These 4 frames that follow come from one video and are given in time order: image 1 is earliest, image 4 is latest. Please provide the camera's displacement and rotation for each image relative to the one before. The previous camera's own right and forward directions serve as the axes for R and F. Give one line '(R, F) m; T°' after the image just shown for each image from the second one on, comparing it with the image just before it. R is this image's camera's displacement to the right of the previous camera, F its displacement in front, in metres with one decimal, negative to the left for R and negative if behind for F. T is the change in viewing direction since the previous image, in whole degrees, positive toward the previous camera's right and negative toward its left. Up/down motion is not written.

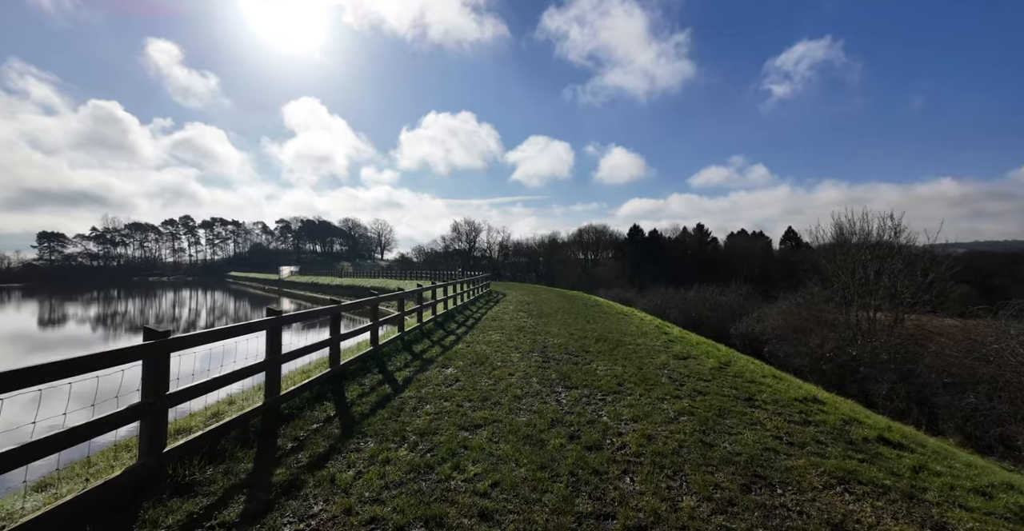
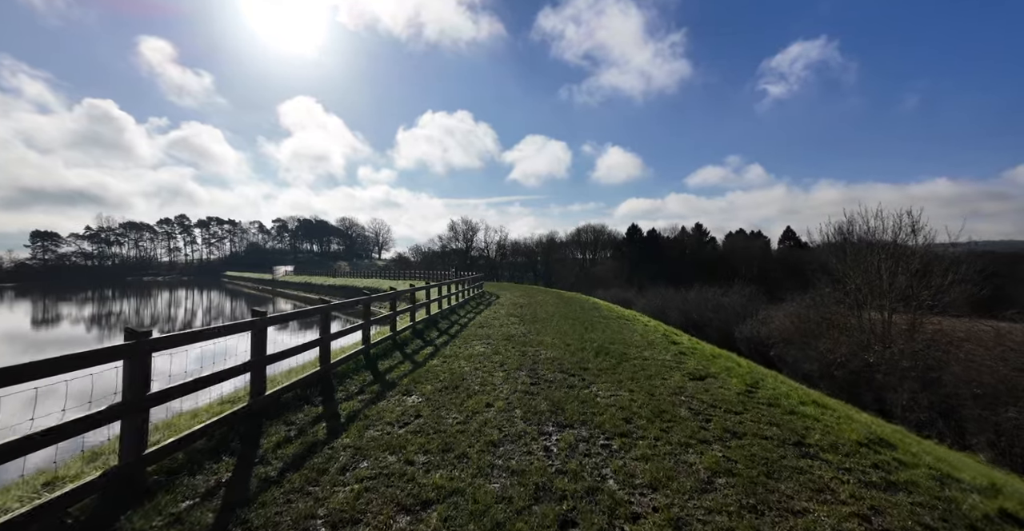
(+0.3, +1.4) m; 0°
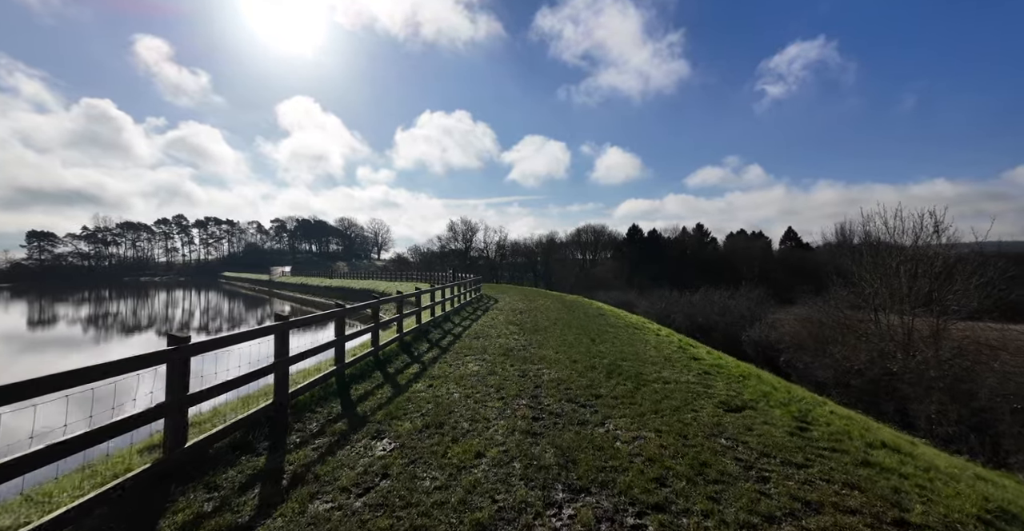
(0.0, +1.1) m; 0°
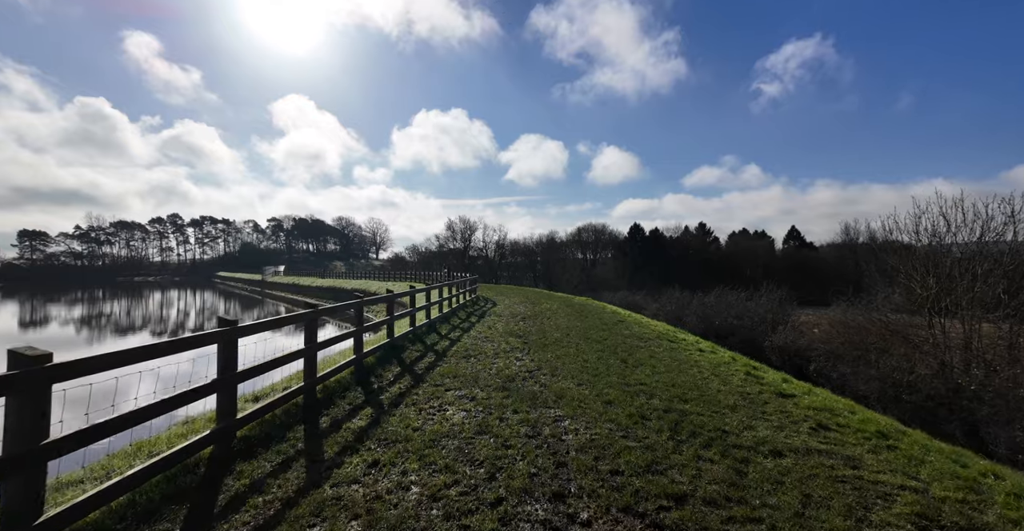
(-0.1, +2.8) m; 0°
